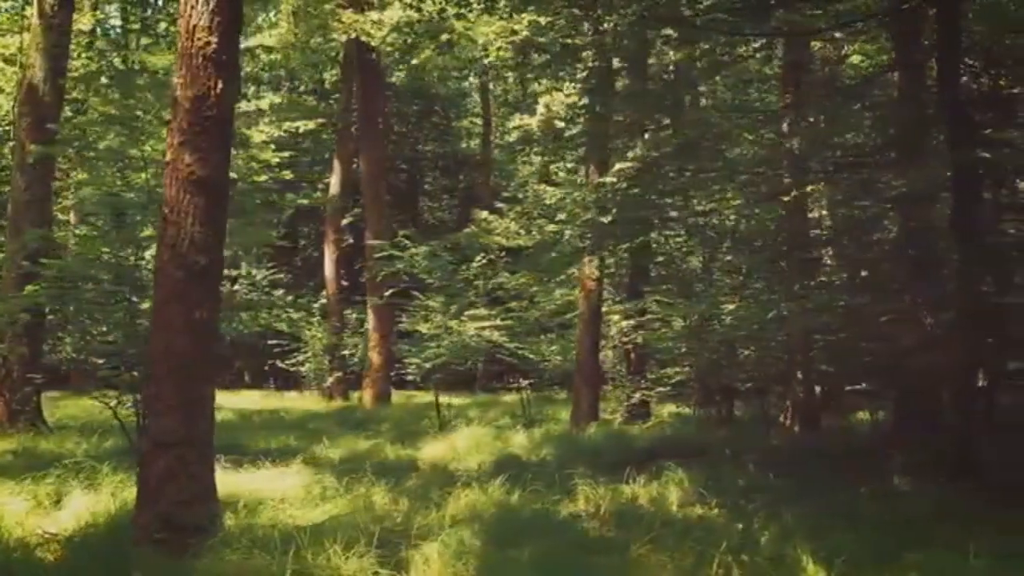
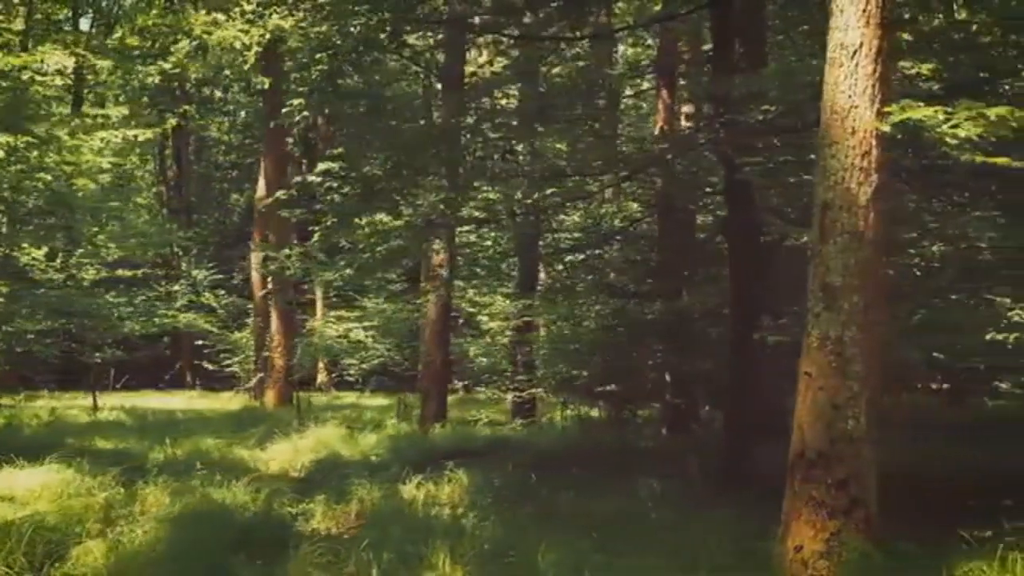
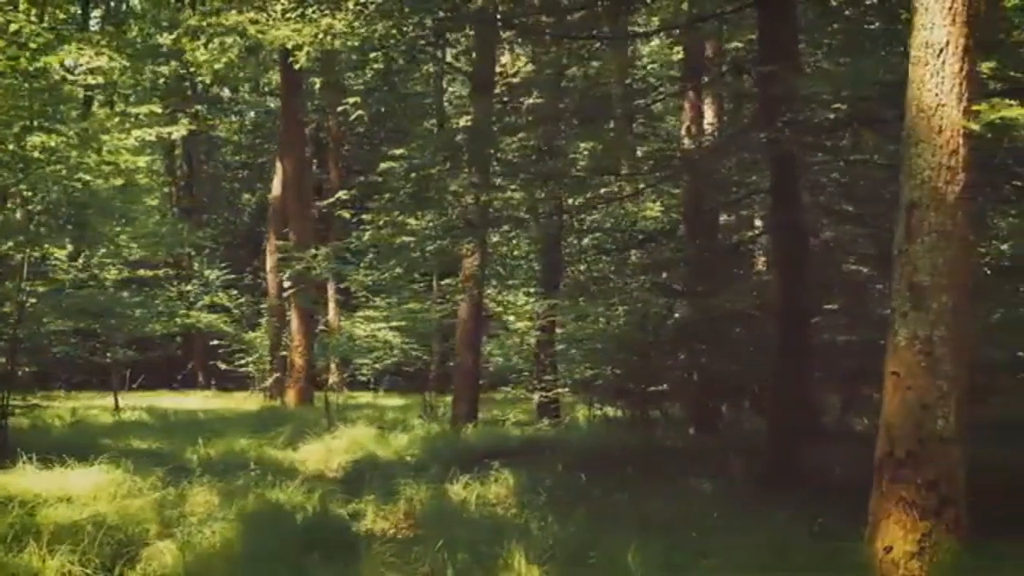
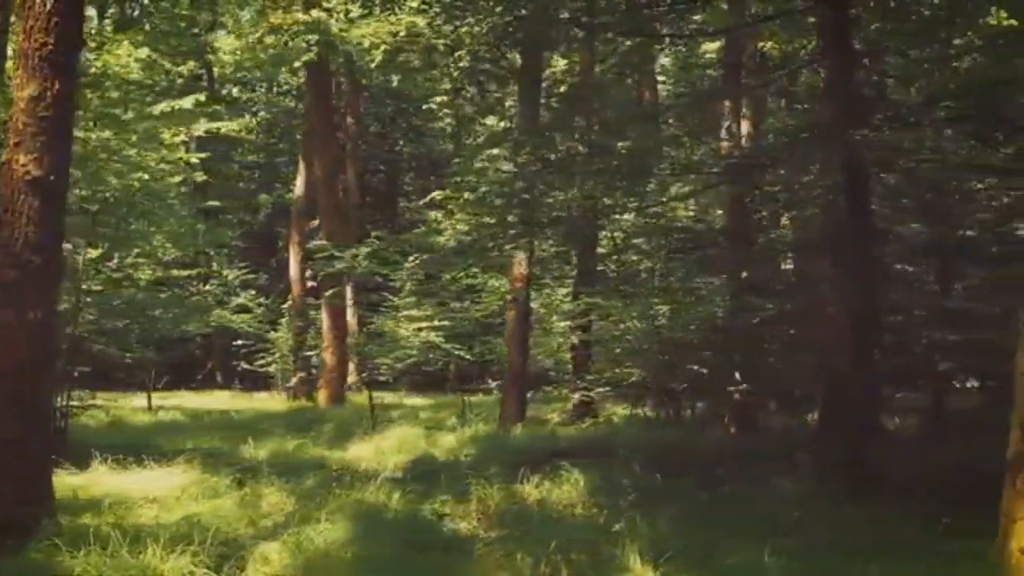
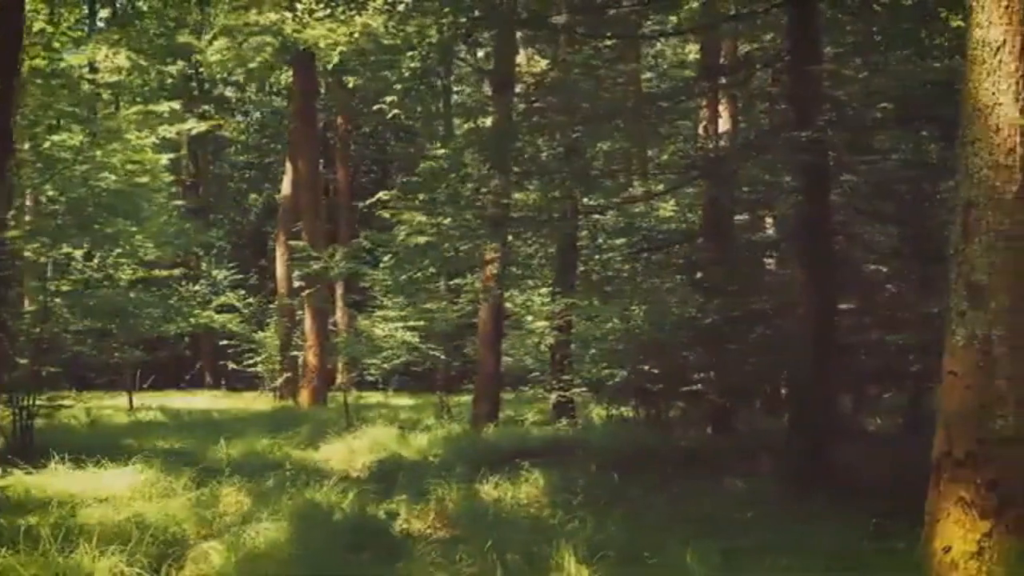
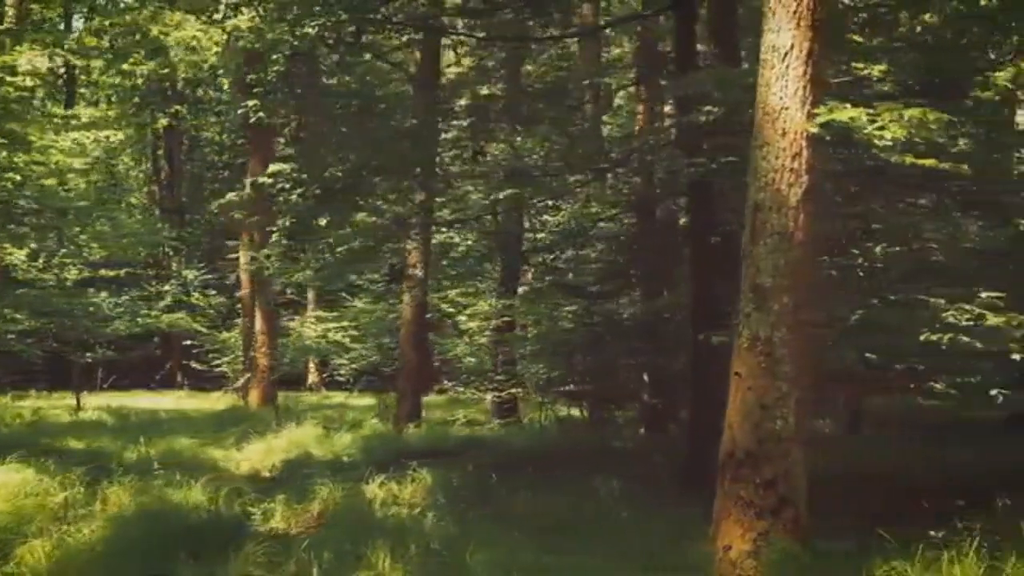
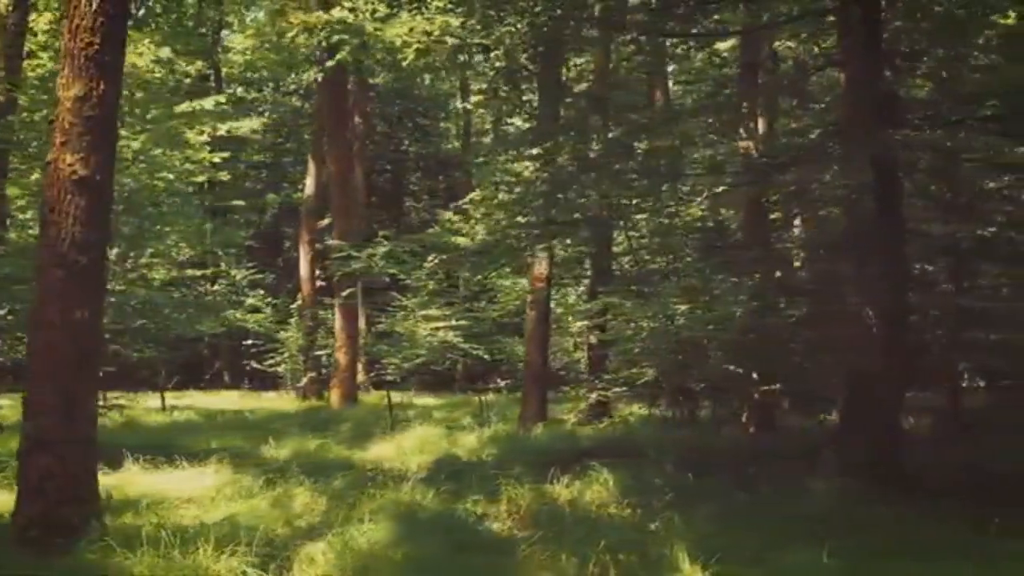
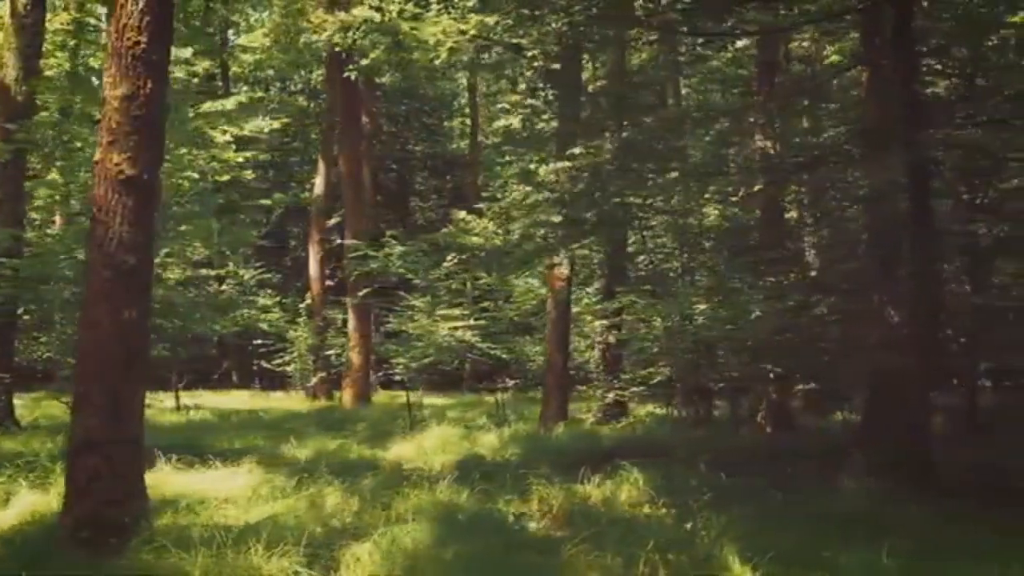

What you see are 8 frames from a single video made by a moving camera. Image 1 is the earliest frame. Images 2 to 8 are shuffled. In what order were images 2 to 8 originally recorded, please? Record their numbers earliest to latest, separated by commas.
8, 7, 4, 5, 3, 2, 6
